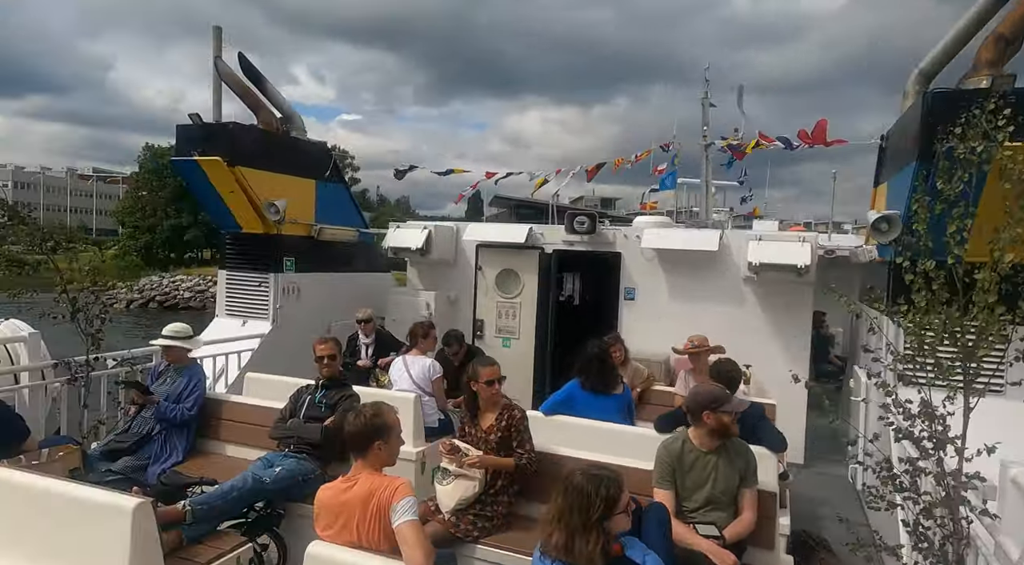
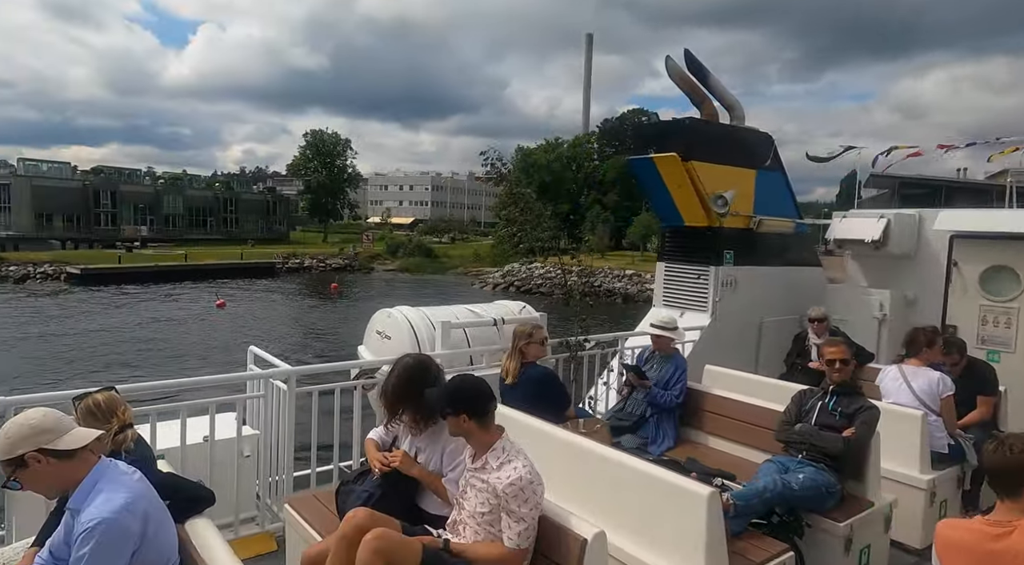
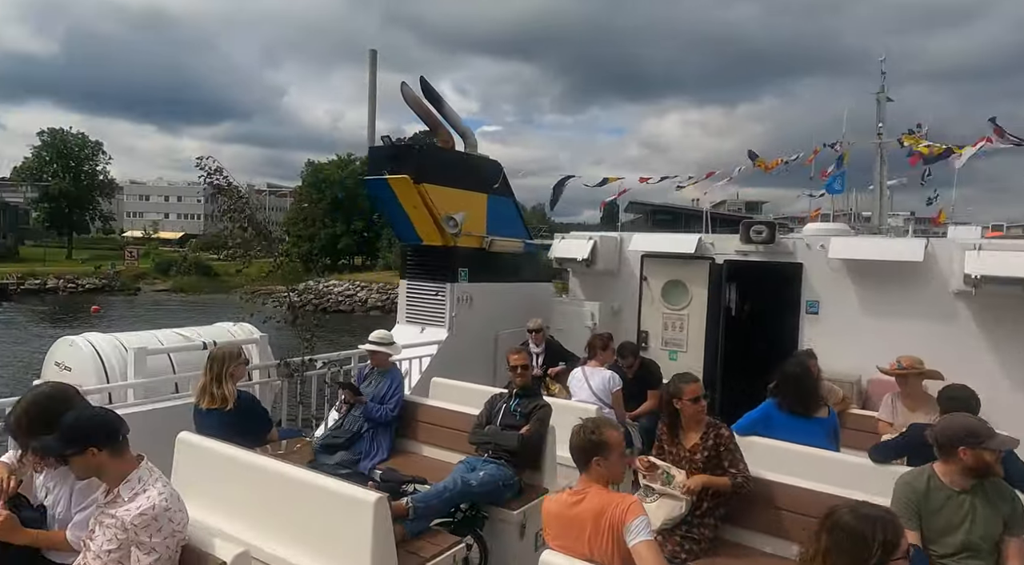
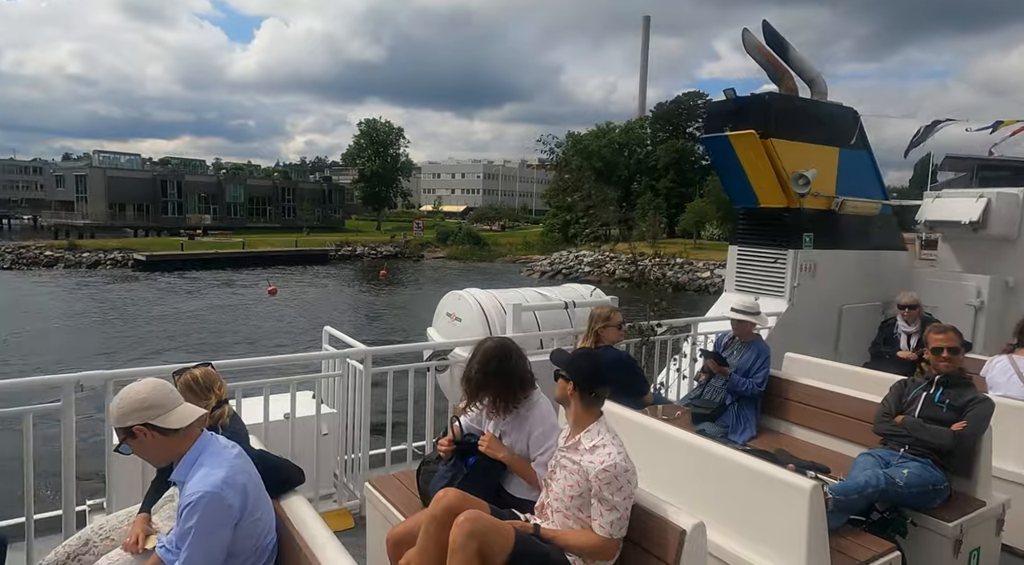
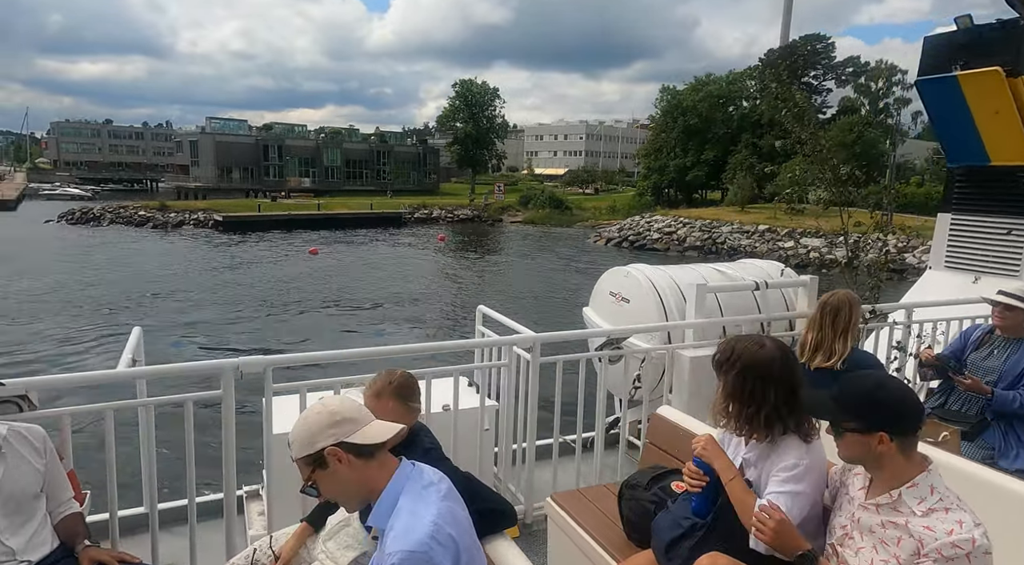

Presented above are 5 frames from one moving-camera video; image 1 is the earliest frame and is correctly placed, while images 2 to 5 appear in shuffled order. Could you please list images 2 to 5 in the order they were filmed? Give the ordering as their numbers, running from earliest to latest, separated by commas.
3, 2, 4, 5
